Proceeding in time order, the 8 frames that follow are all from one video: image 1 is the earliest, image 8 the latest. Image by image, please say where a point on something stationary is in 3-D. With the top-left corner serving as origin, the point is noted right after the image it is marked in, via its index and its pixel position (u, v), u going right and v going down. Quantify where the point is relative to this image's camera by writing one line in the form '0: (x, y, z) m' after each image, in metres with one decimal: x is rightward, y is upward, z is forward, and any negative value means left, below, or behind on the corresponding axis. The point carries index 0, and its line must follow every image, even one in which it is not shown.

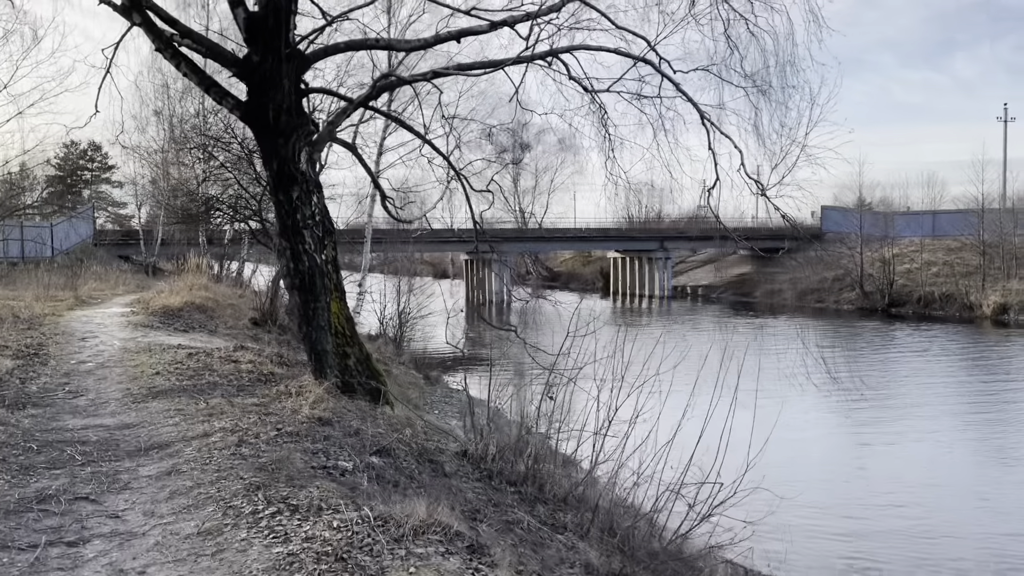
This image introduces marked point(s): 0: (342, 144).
0: (-1.9, +1.7, +9.6) m
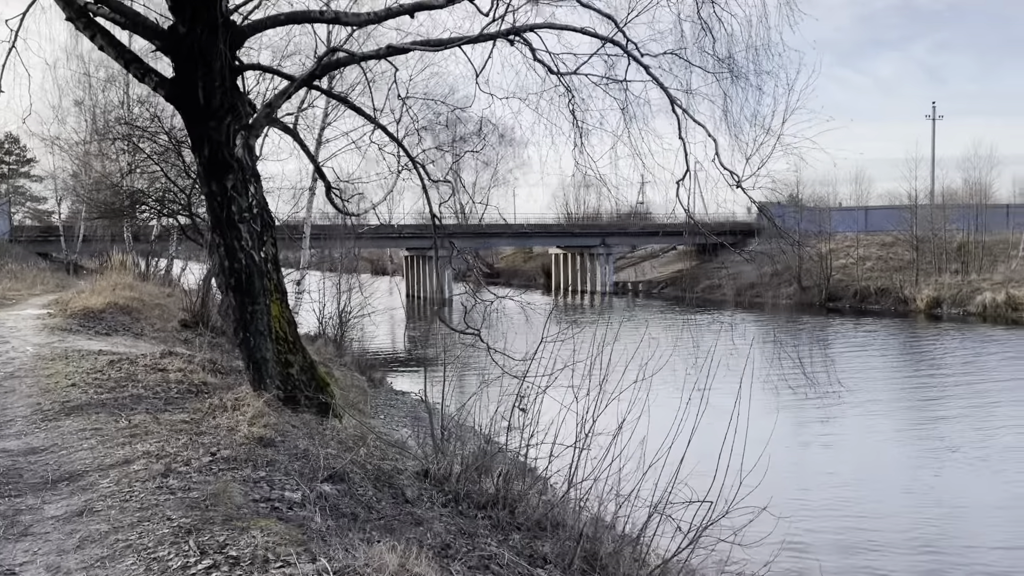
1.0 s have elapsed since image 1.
0: (-2.4, +1.7, +8.6) m
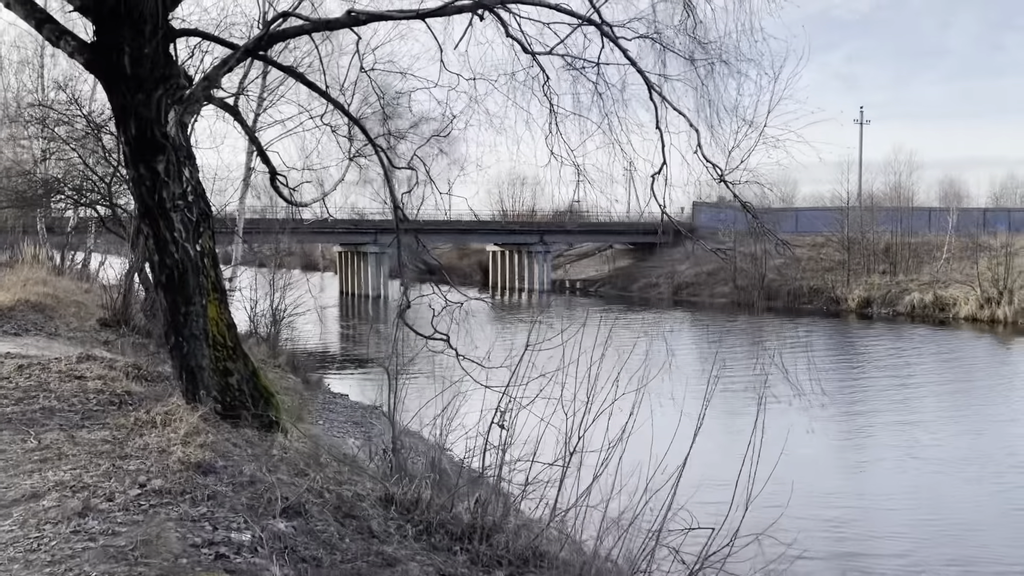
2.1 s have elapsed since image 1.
0: (-2.6, +1.7, +7.6) m
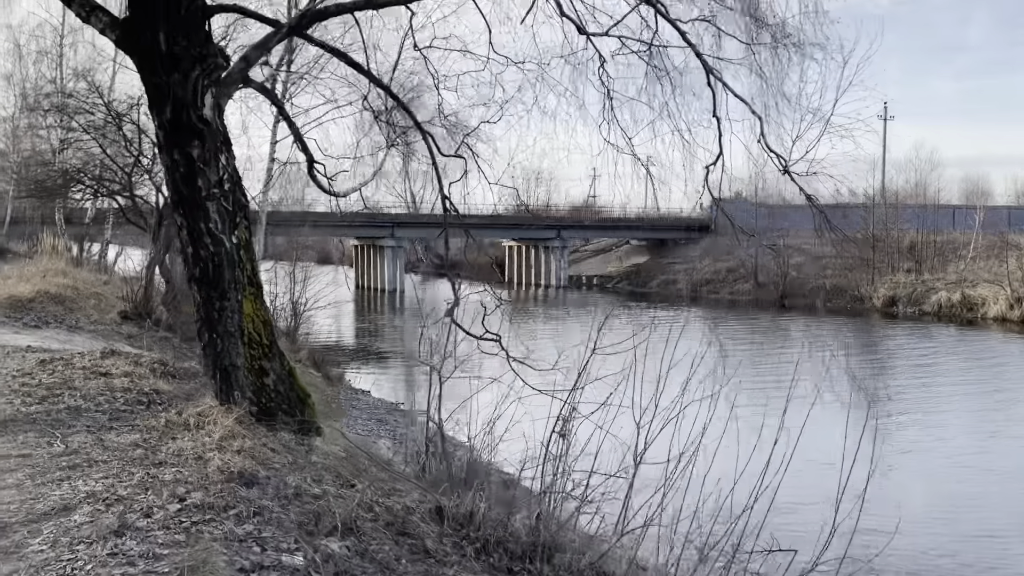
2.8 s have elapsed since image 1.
0: (-2.2, +1.7, +7.2) m
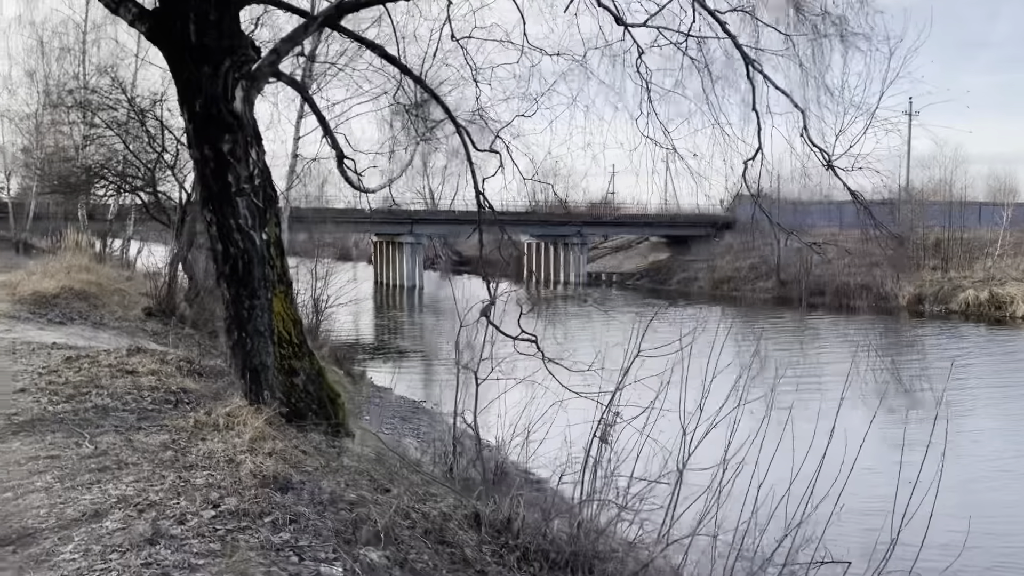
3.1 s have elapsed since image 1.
0: (-1.9, +1.7, +7.0) m
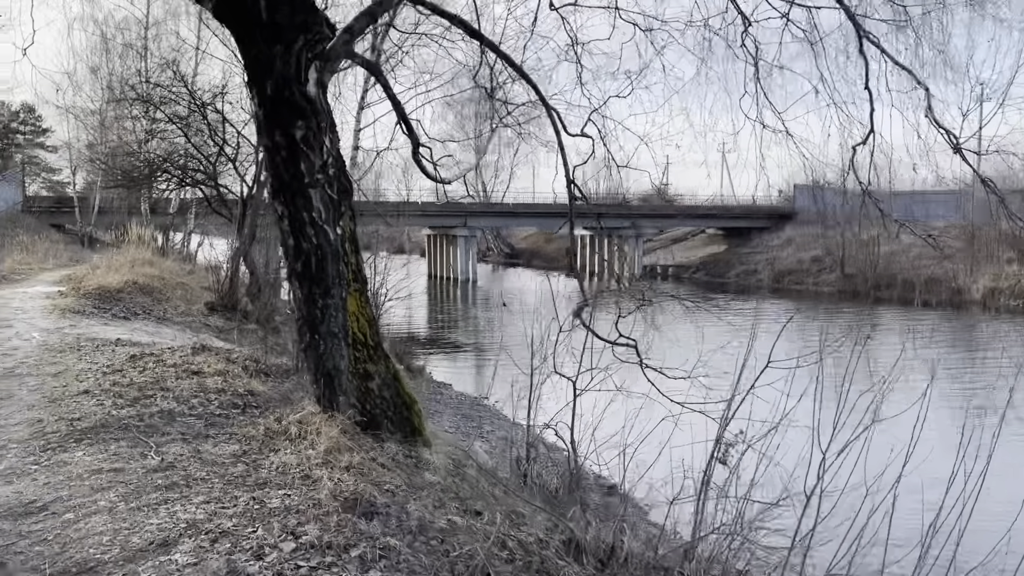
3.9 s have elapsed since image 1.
0: (-1.2, +1.8, +6.5) m
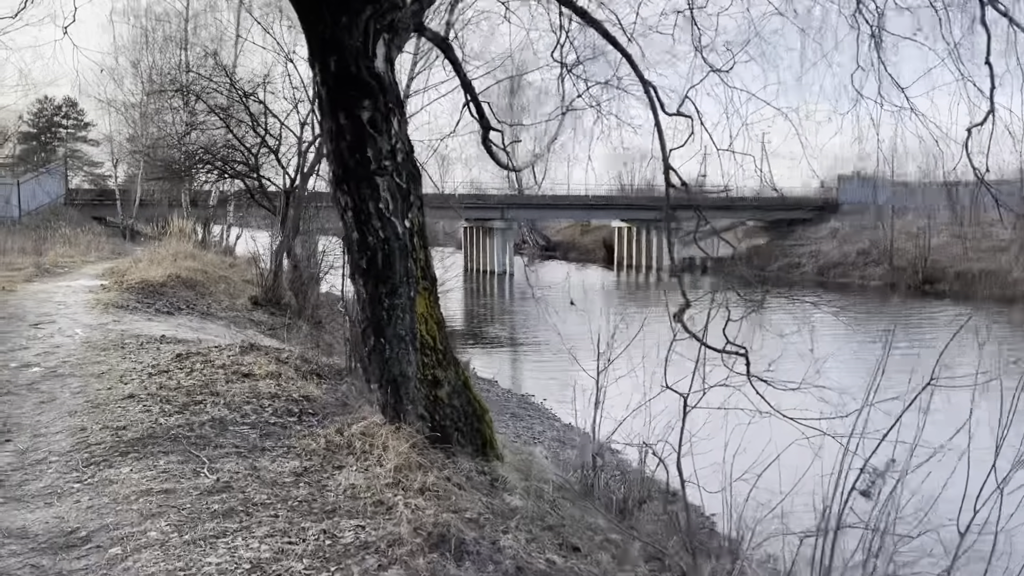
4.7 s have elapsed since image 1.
0: (-0.6, +1.8, +5.9) m
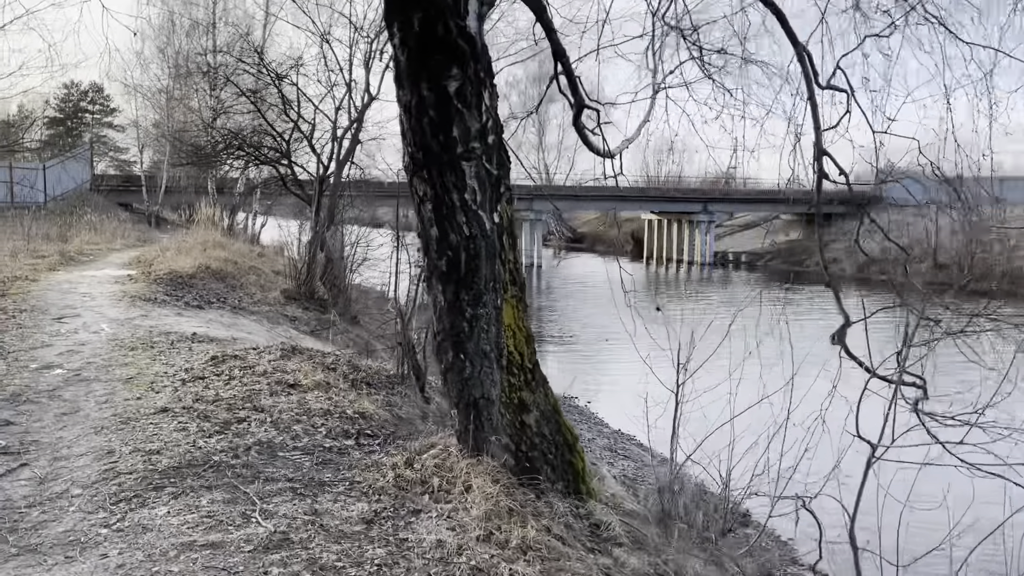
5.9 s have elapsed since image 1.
0: (0.0, +1.7, +5.0) m
